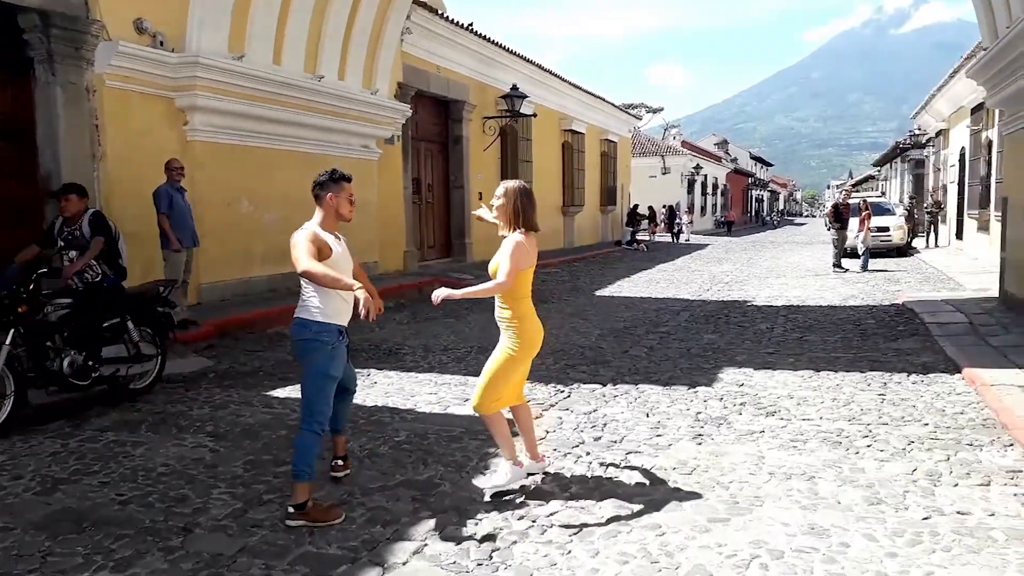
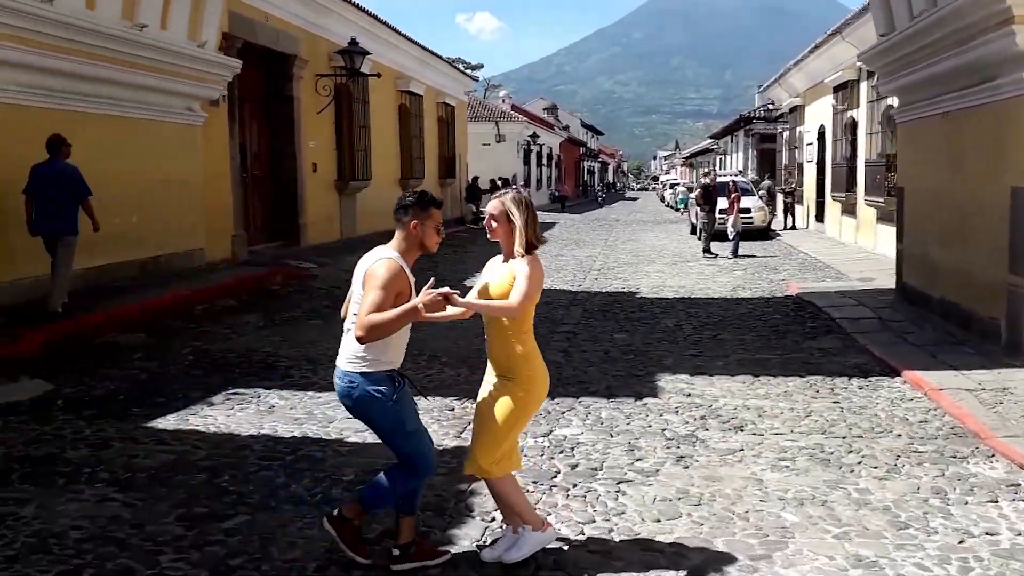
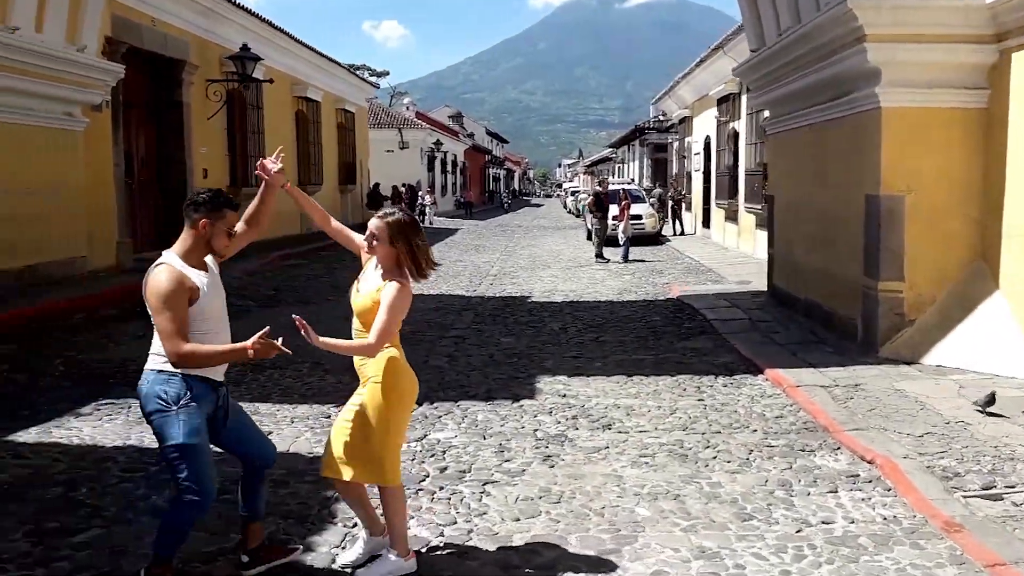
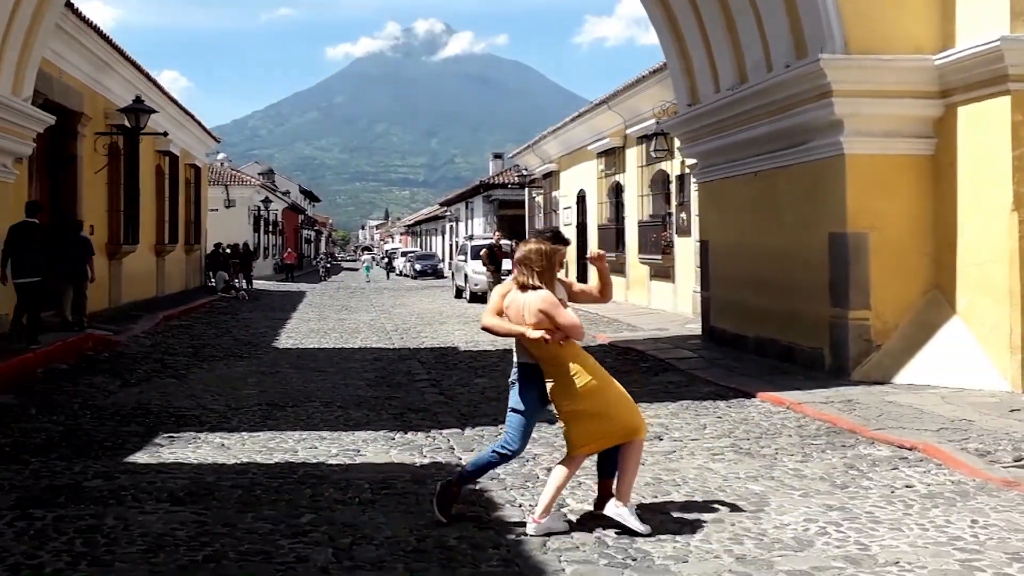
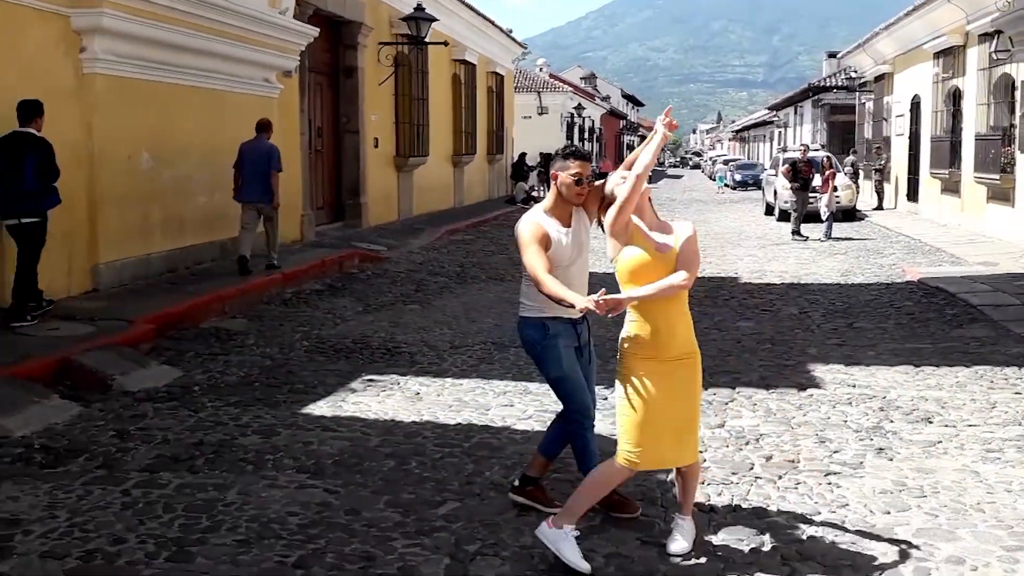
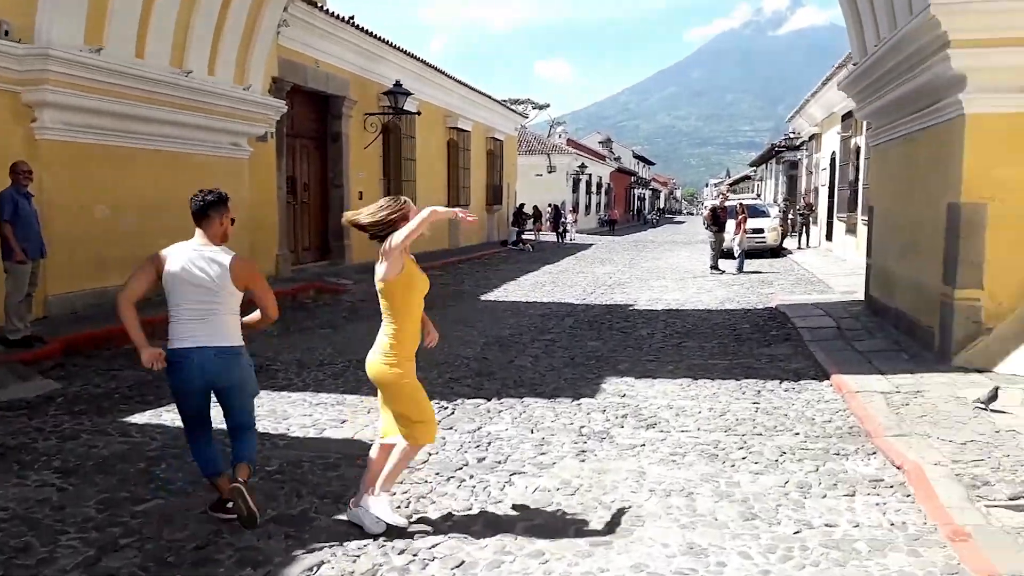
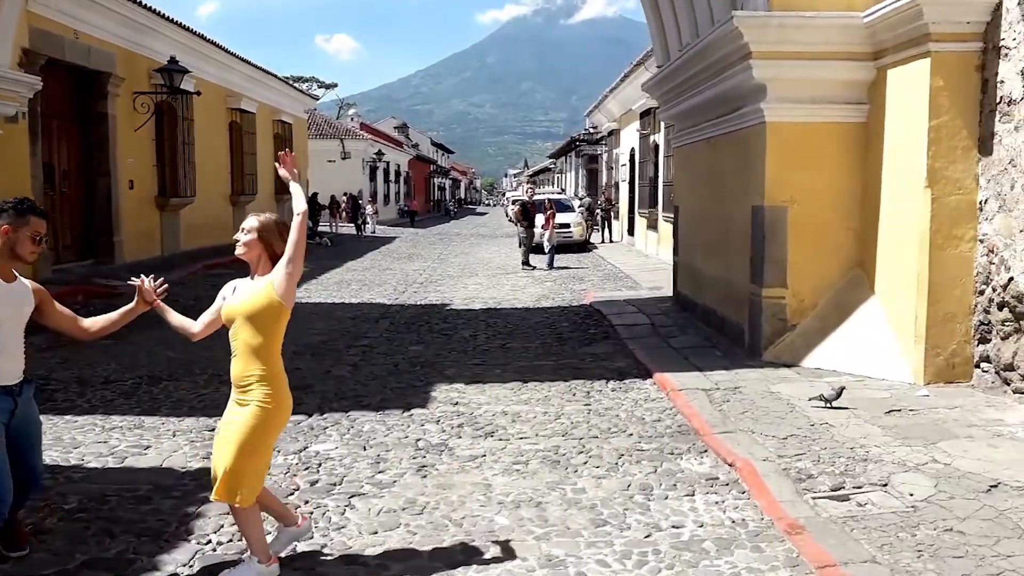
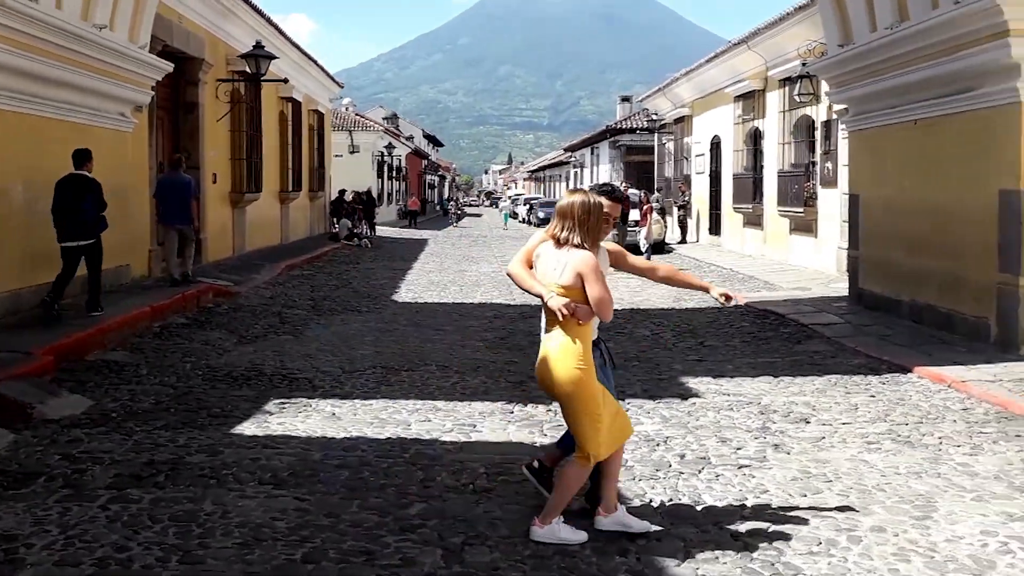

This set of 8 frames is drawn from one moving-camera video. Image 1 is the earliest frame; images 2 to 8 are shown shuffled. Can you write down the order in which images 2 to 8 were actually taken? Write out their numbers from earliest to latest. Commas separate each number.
6, 7, 3, 2, 5, 8, 4
